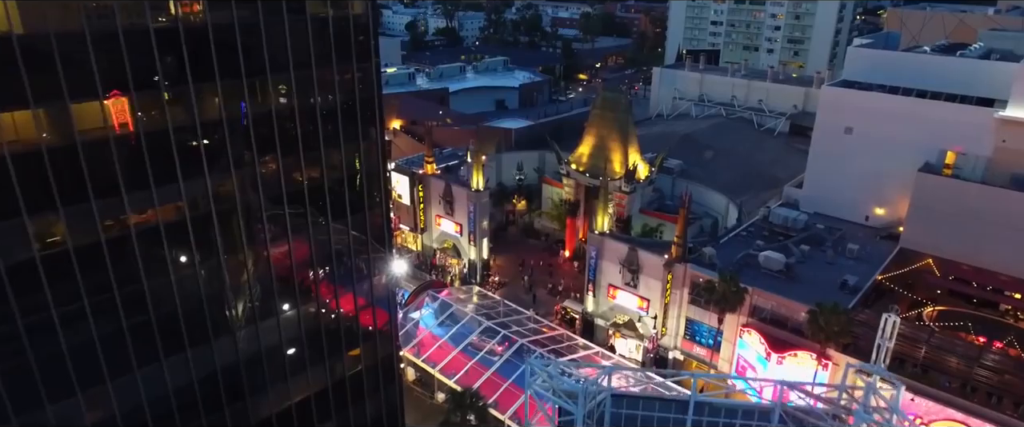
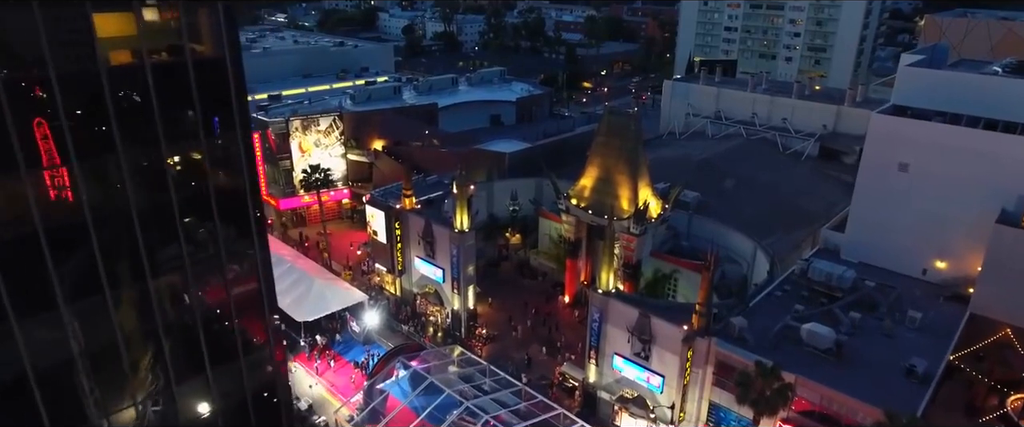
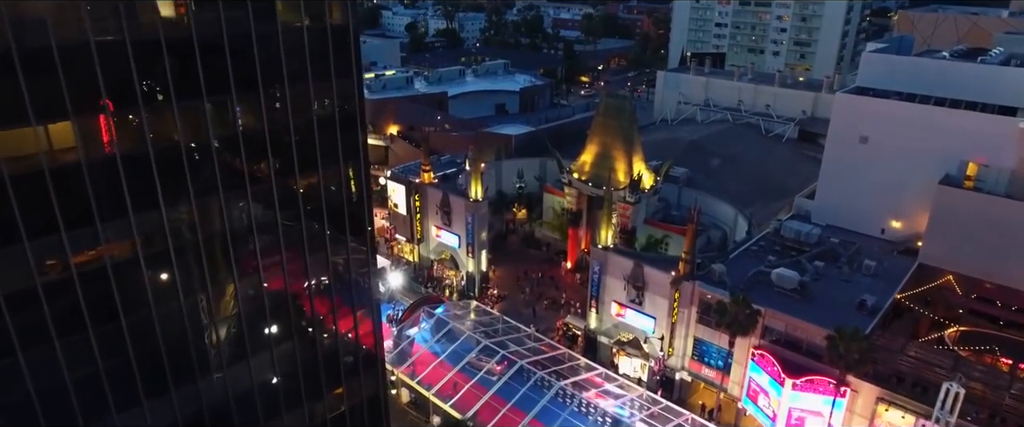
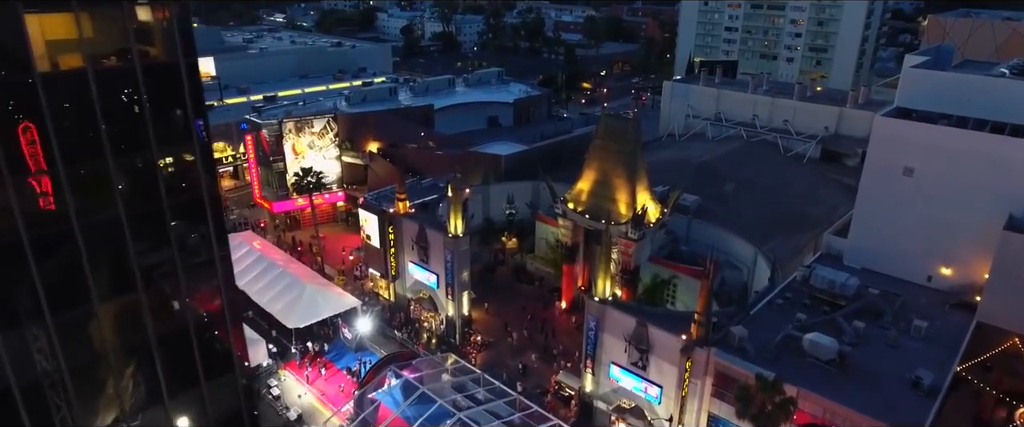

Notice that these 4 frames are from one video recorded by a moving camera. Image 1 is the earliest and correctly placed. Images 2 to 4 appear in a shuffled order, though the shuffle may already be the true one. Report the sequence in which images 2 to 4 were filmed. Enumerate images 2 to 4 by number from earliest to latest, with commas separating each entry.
3, 2, 4
